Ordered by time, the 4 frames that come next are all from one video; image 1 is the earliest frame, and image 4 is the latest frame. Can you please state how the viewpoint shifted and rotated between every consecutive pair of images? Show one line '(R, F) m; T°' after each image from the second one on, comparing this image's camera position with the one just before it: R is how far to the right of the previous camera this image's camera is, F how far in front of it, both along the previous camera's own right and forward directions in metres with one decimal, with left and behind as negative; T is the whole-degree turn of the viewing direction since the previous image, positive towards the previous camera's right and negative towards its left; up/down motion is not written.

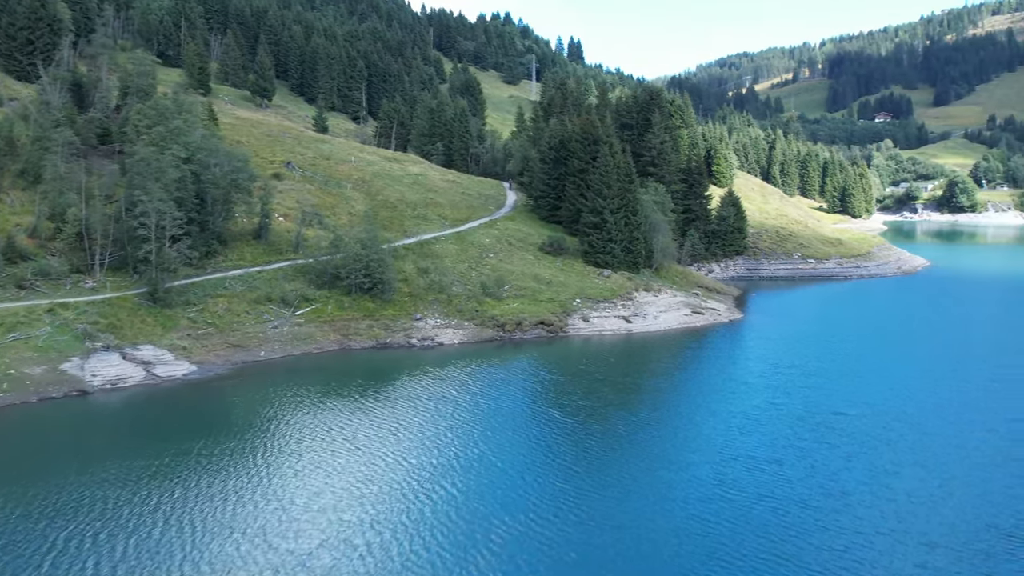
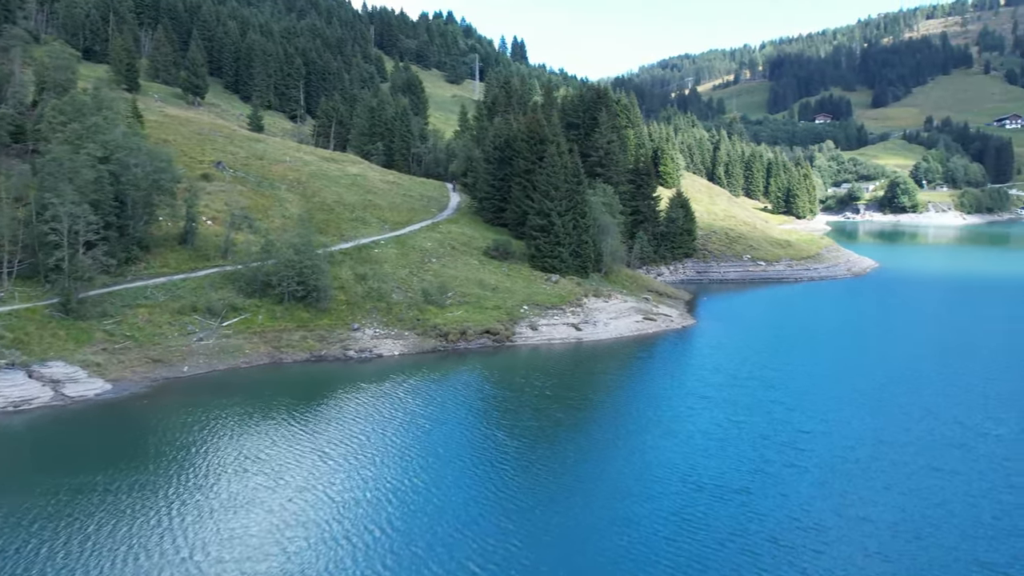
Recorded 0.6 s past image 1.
(+0.1, +3.8) m; +3°
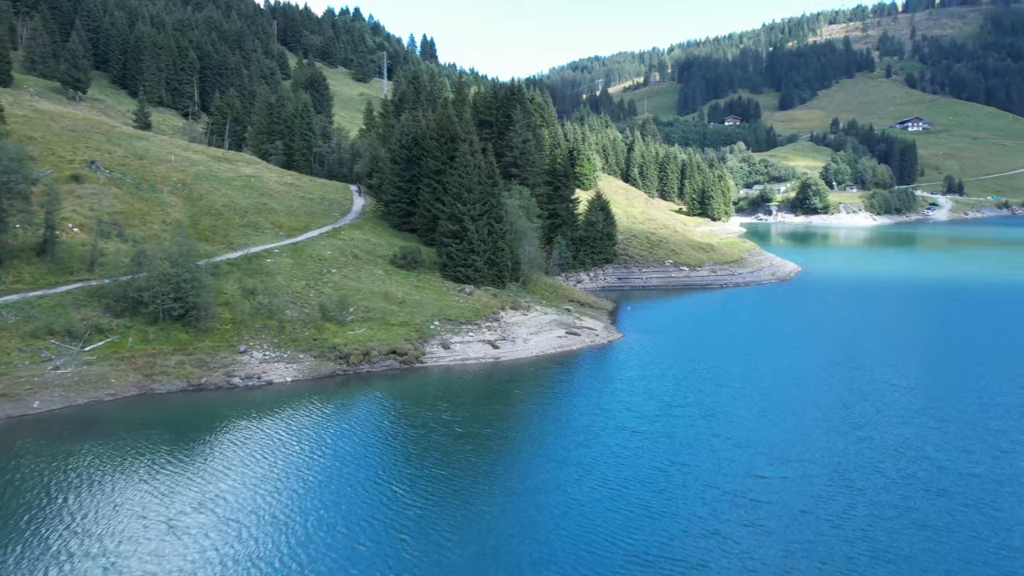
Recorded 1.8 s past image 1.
(+0.2, +7.0) m; +5°
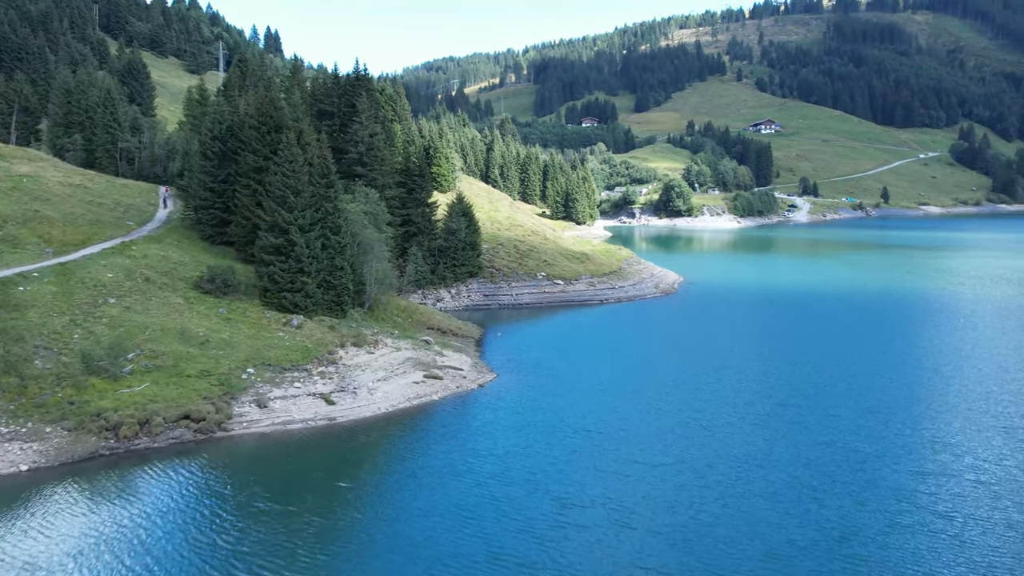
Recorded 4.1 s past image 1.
(+0.8, +14.9) m; +8°
